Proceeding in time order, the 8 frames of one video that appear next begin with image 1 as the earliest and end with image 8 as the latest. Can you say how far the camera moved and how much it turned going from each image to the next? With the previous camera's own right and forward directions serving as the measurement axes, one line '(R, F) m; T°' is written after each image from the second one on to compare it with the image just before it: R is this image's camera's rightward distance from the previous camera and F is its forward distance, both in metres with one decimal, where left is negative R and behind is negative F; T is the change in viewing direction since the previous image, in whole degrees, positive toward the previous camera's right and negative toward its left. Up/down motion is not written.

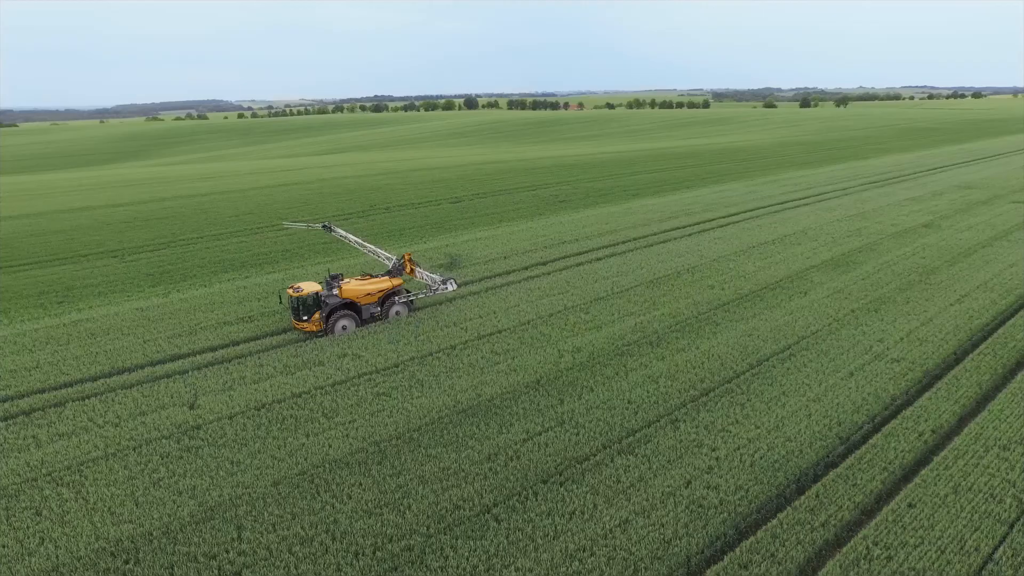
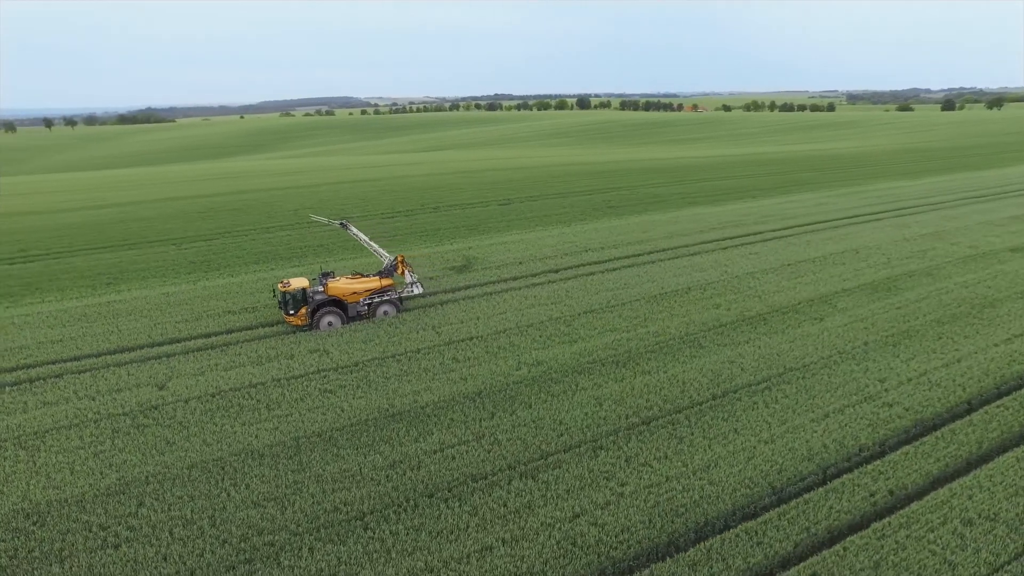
(+2.8, +0.4) m; -10°
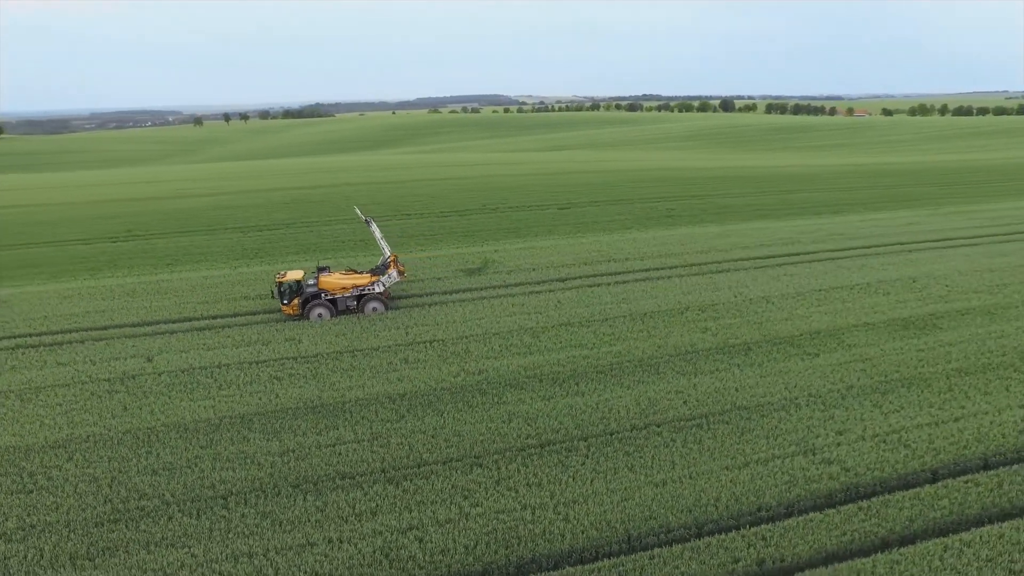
(+3.6, +0.5) m; -13°
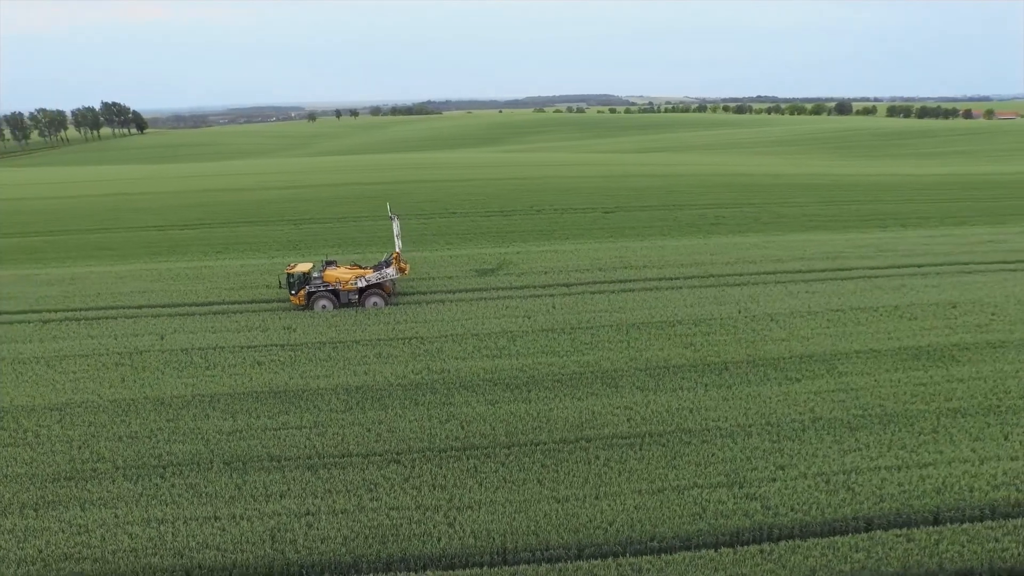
(+2.6, +0.2) m; -9°
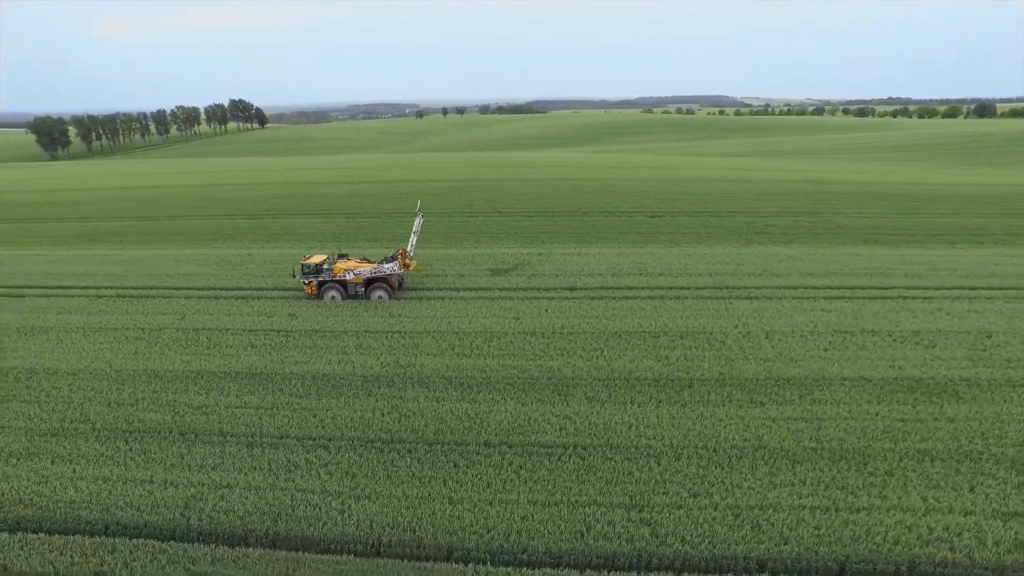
(+2.6, +0.2) m; -9°
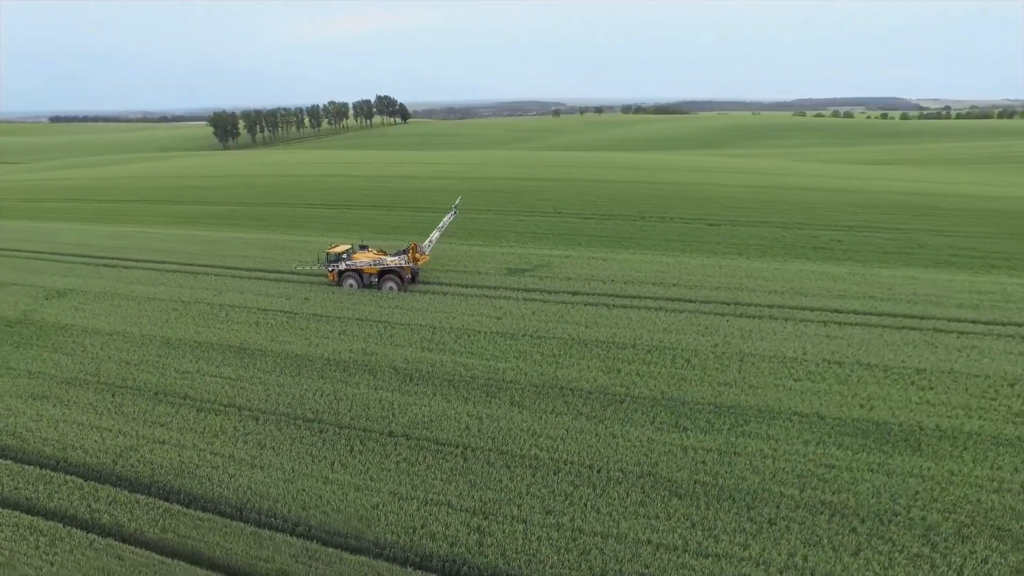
(+3.5, +0.3) m; -12°
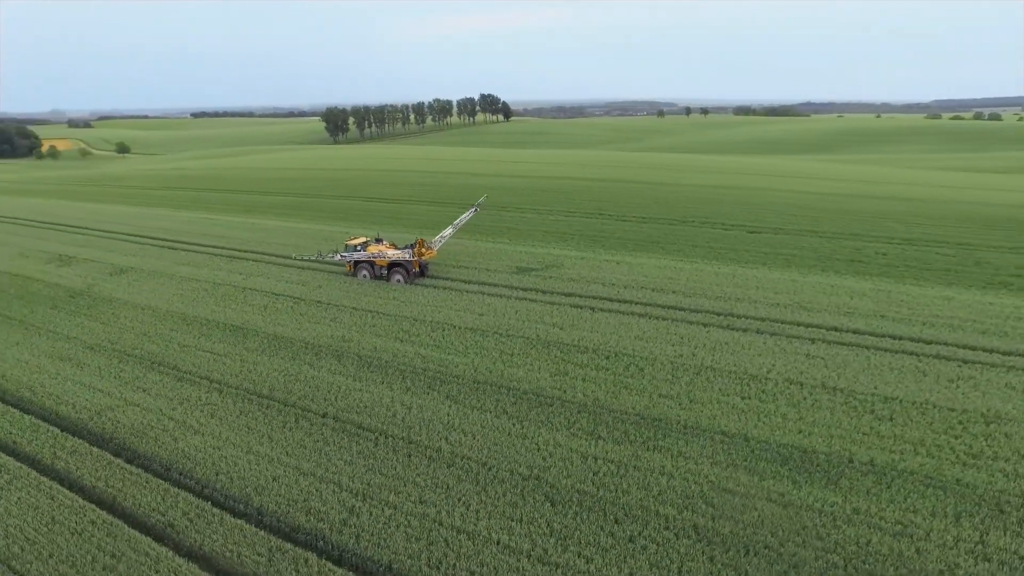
(+2.9, +0.1) m; -10°
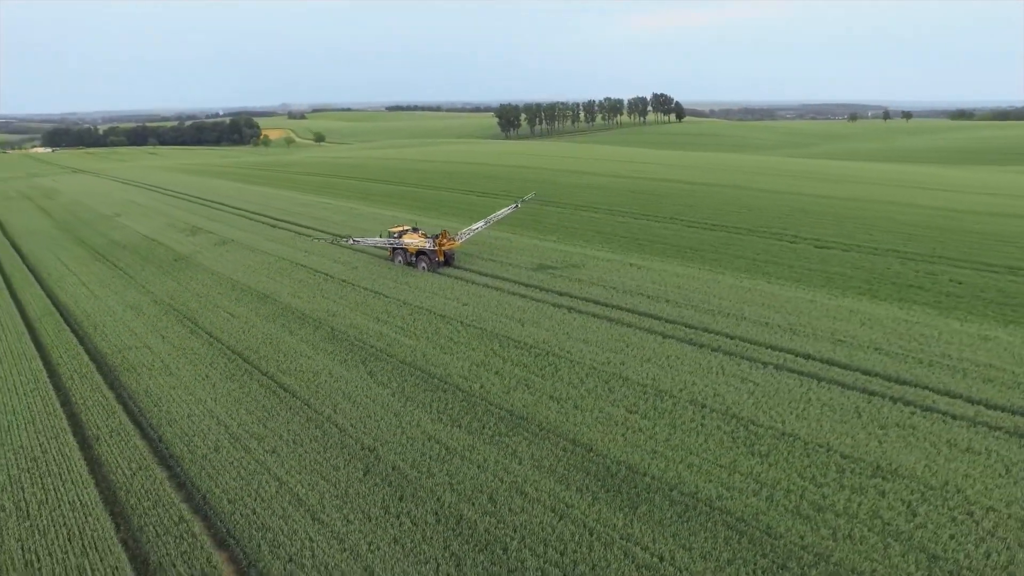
(+4.6, +0.2) m; -16°
